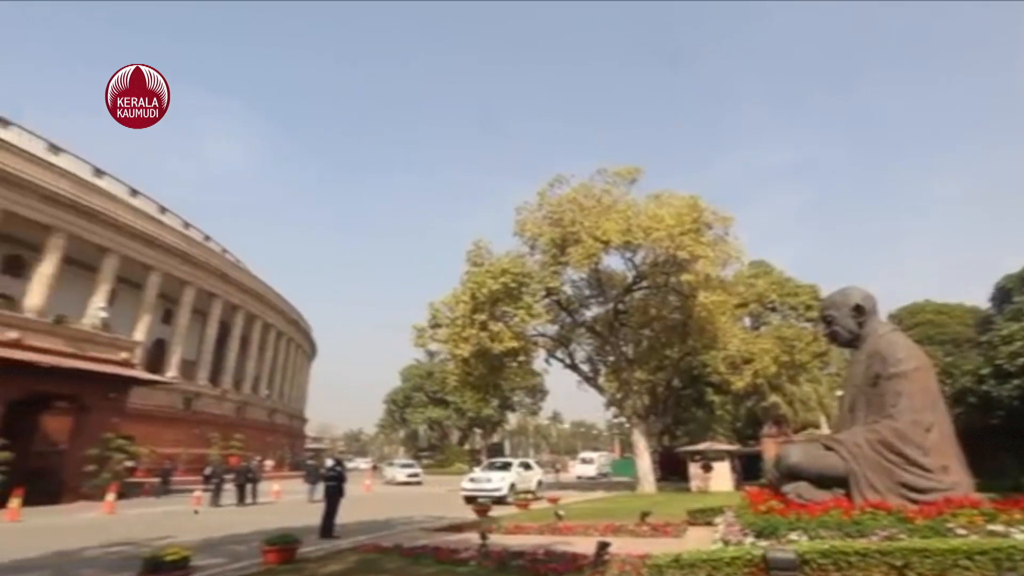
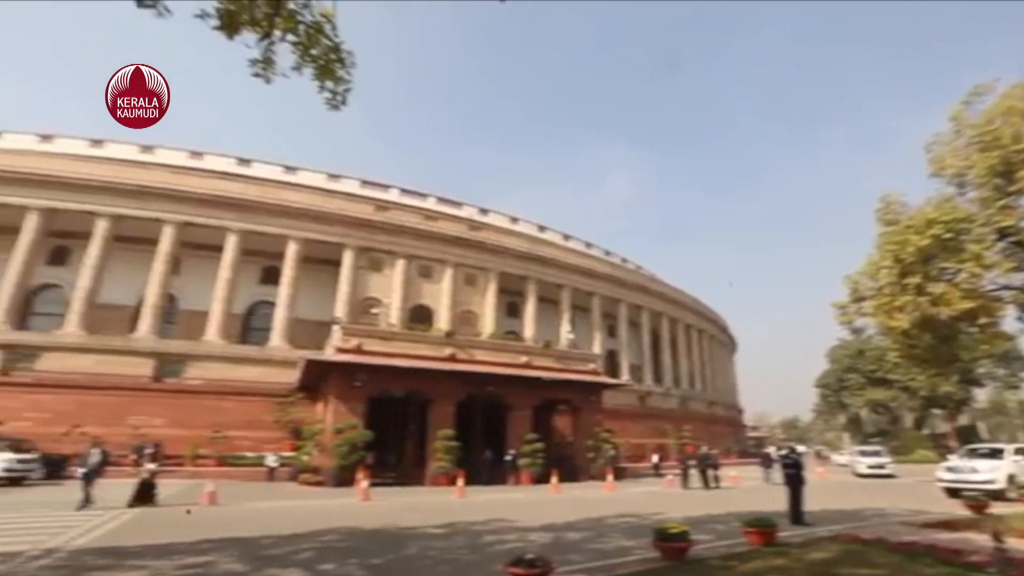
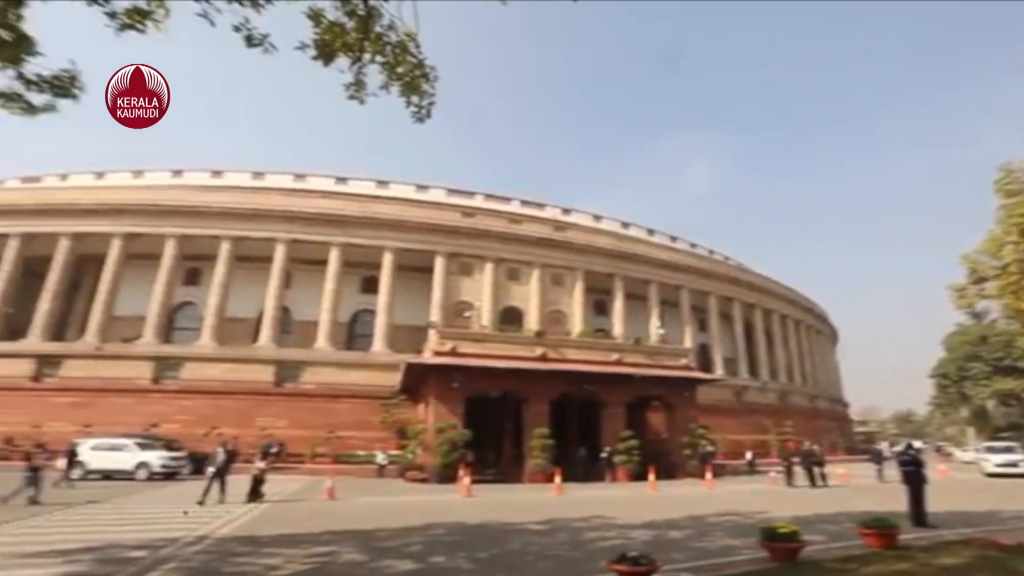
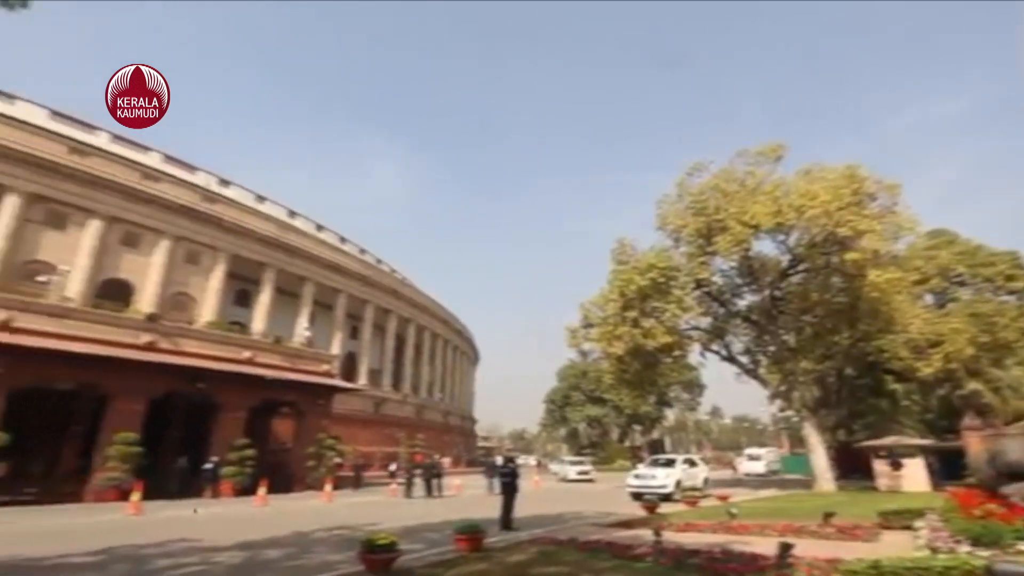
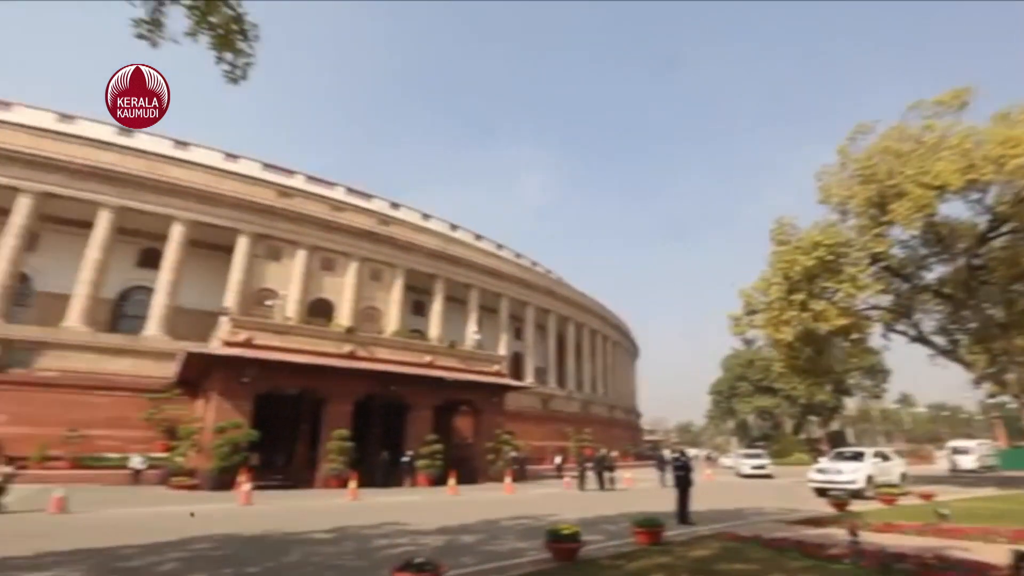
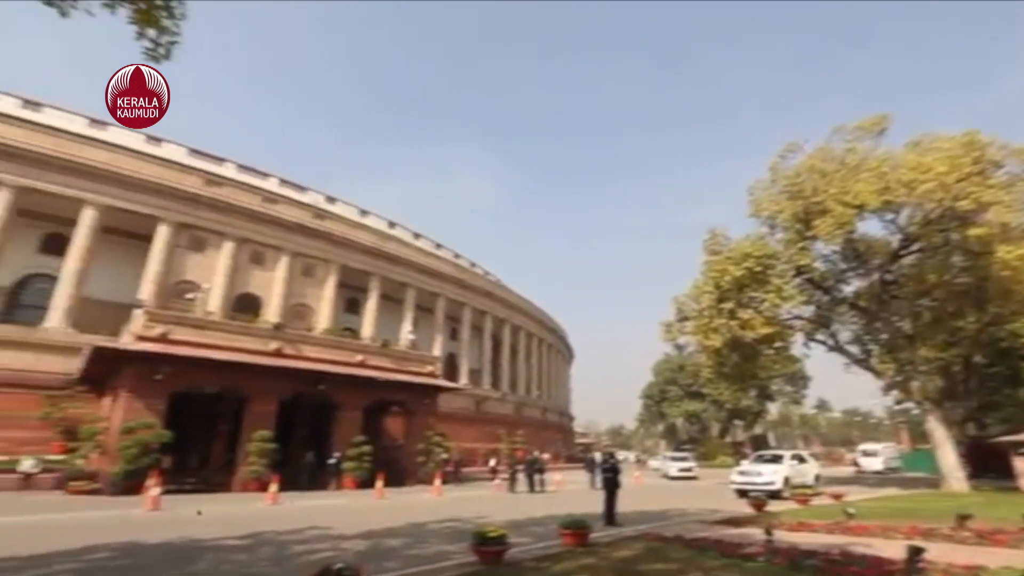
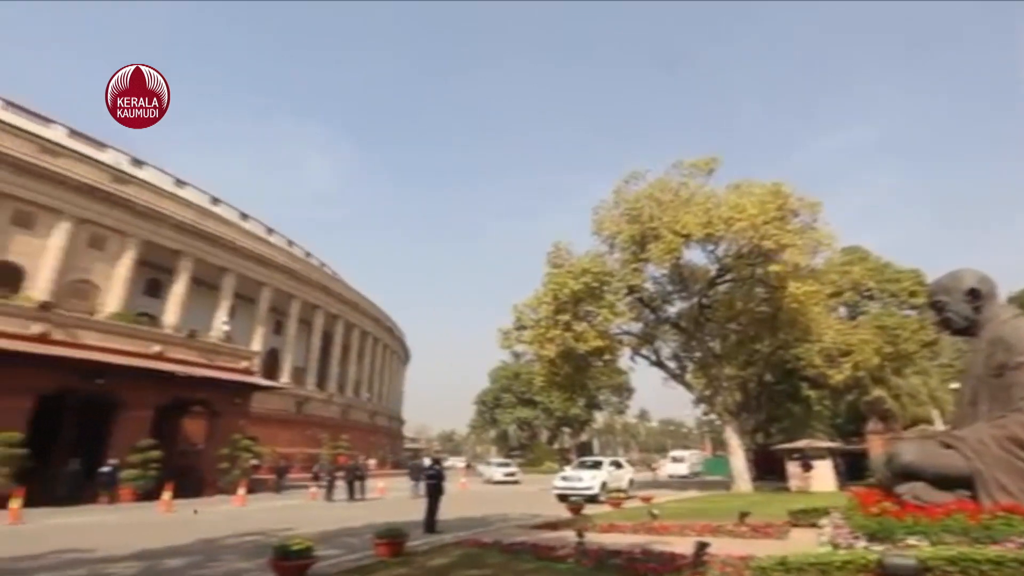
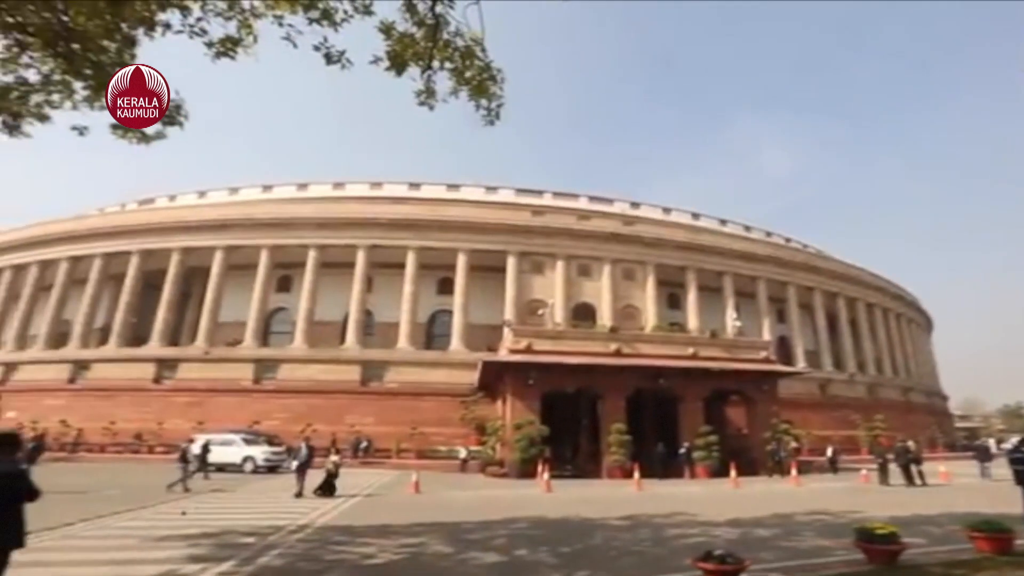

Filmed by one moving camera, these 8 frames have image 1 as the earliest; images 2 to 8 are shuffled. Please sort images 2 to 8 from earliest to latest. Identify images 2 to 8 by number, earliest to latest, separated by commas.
7, 4, 6, 5, 2, 3, 8
